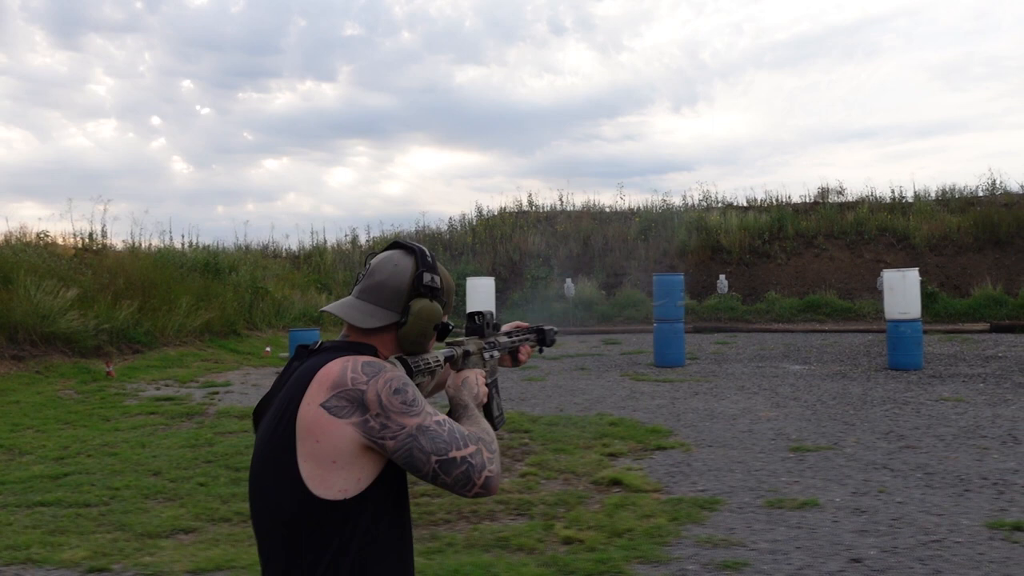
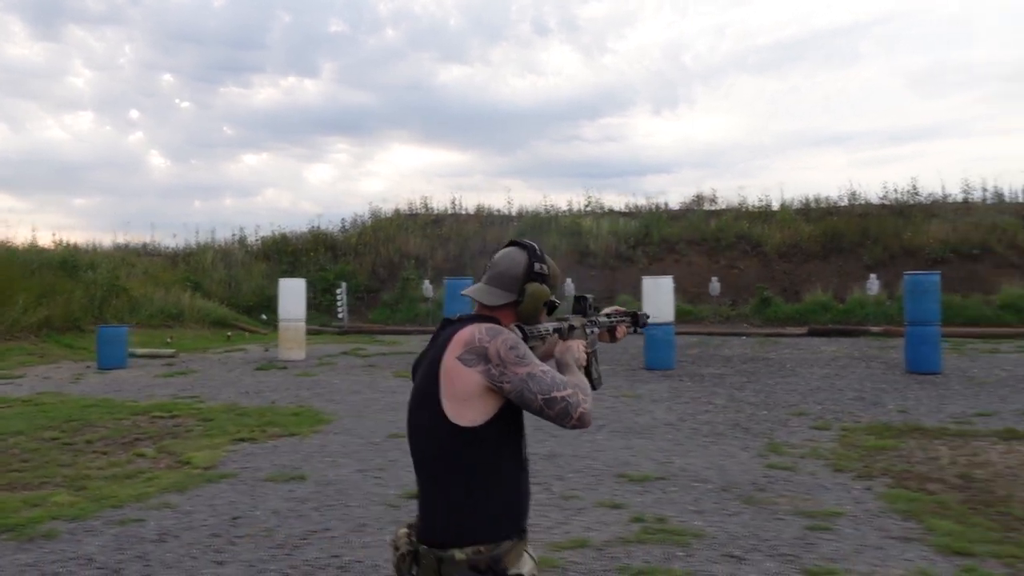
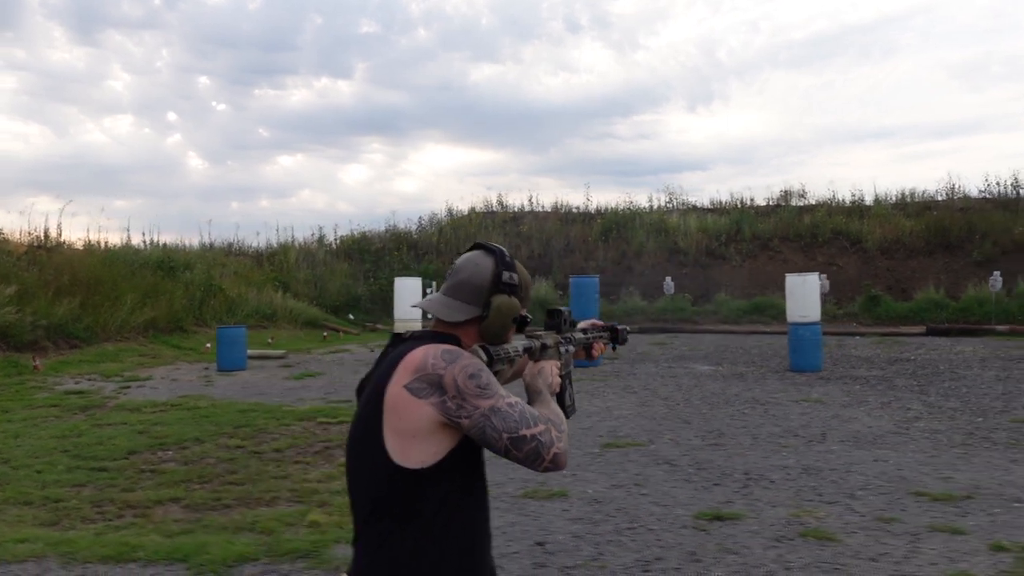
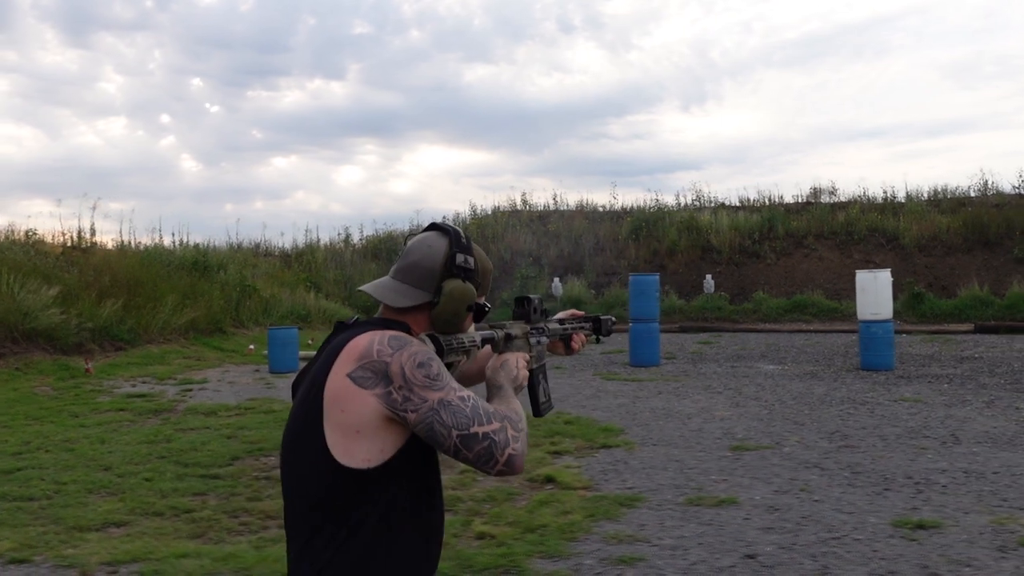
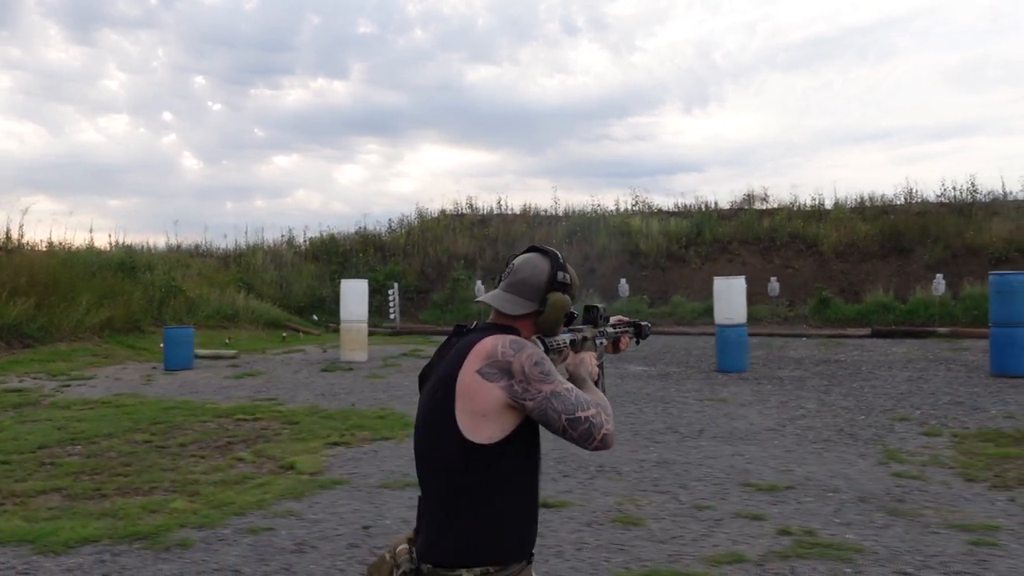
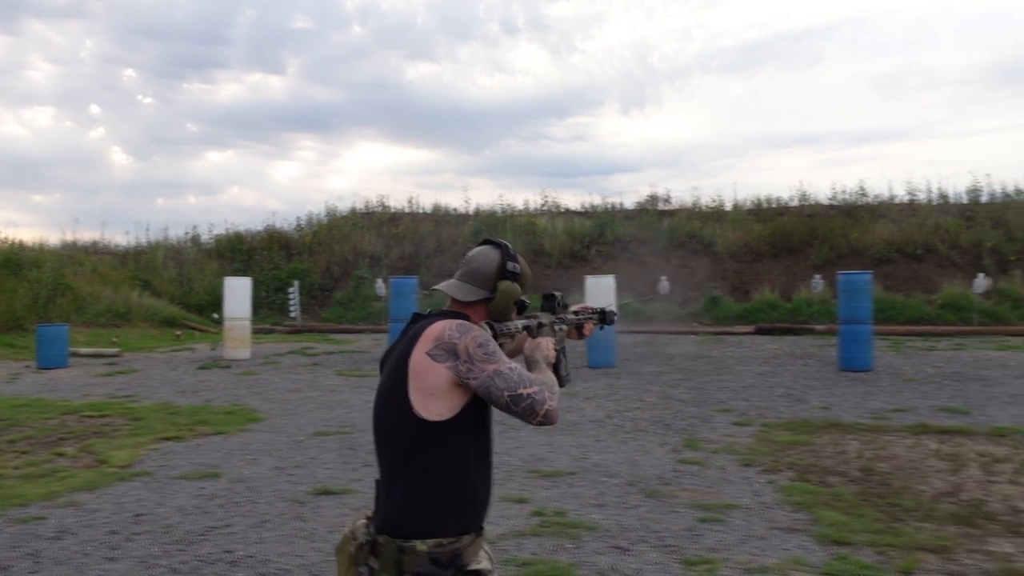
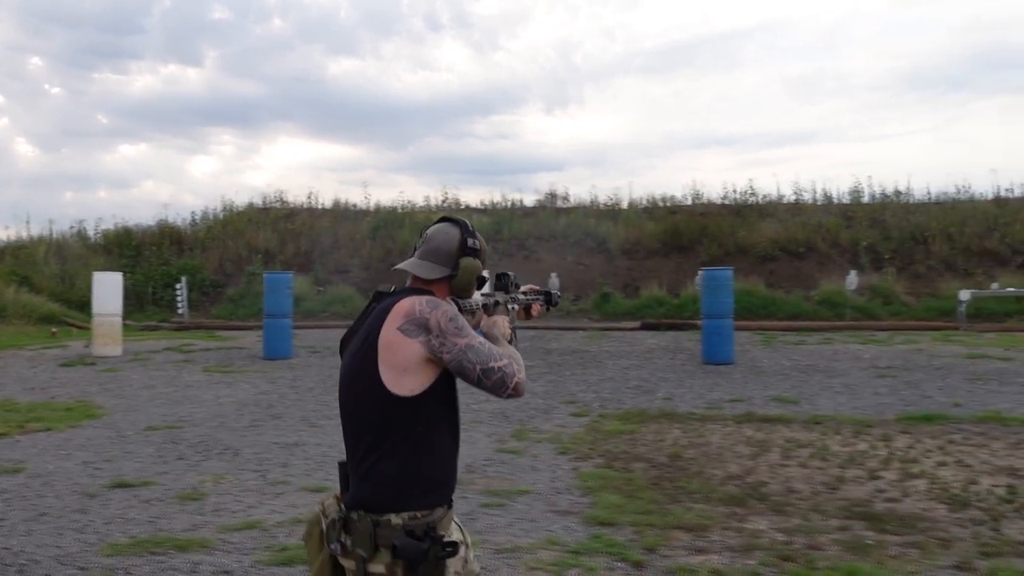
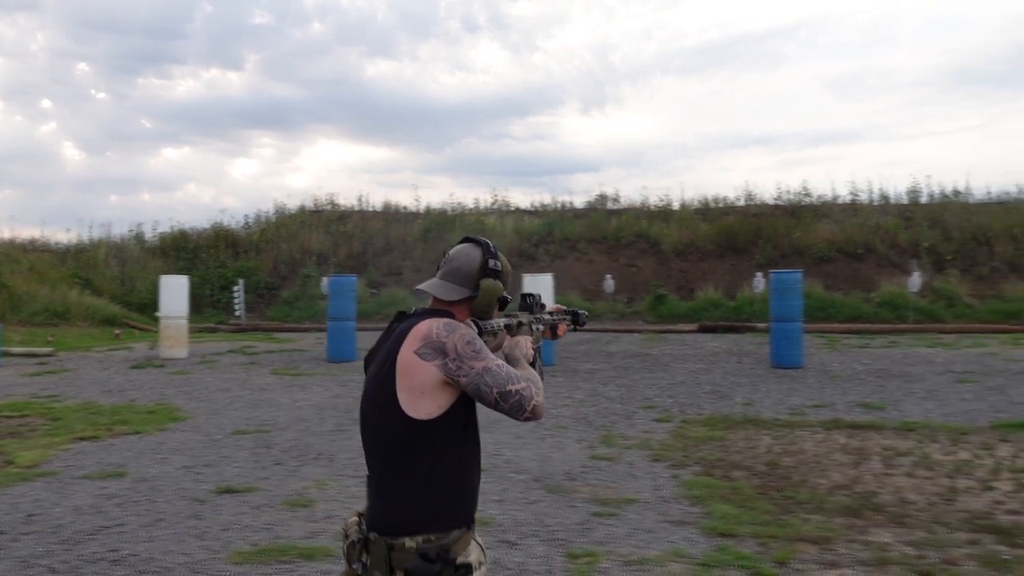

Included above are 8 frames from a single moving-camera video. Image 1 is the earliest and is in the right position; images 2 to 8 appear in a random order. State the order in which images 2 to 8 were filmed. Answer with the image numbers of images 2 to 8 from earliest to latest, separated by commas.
4, 3, 5, 2, 6, 8, 7
